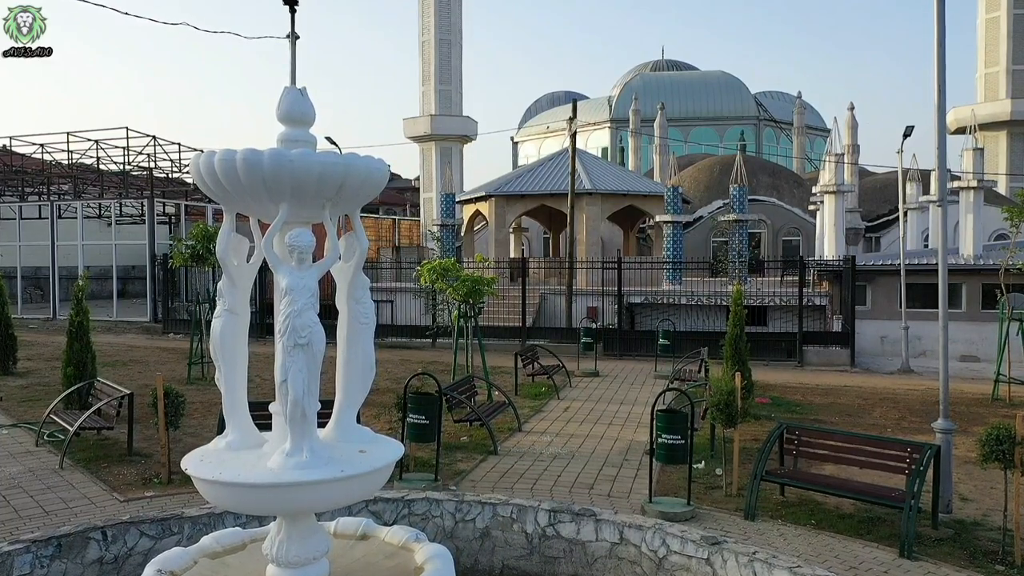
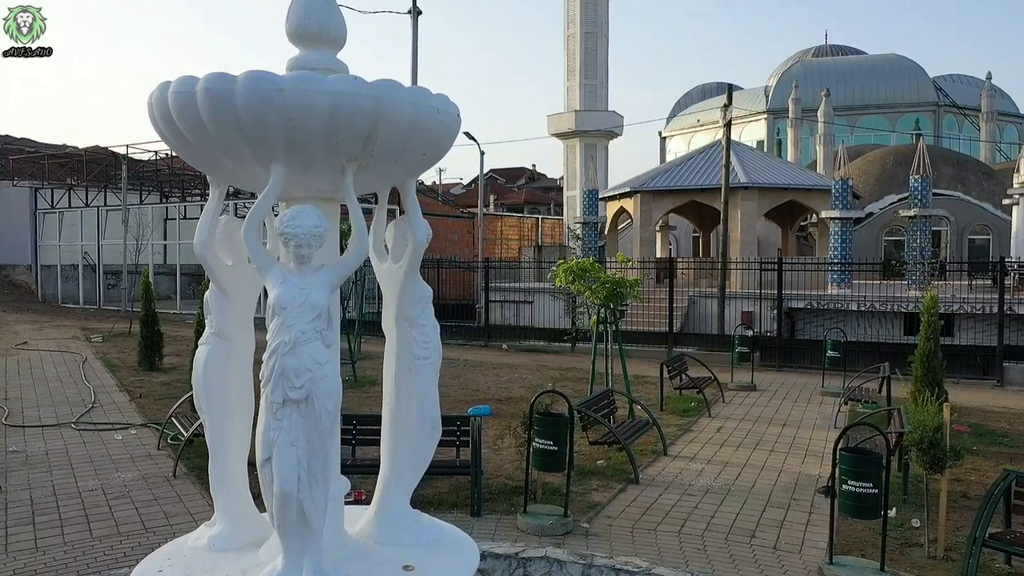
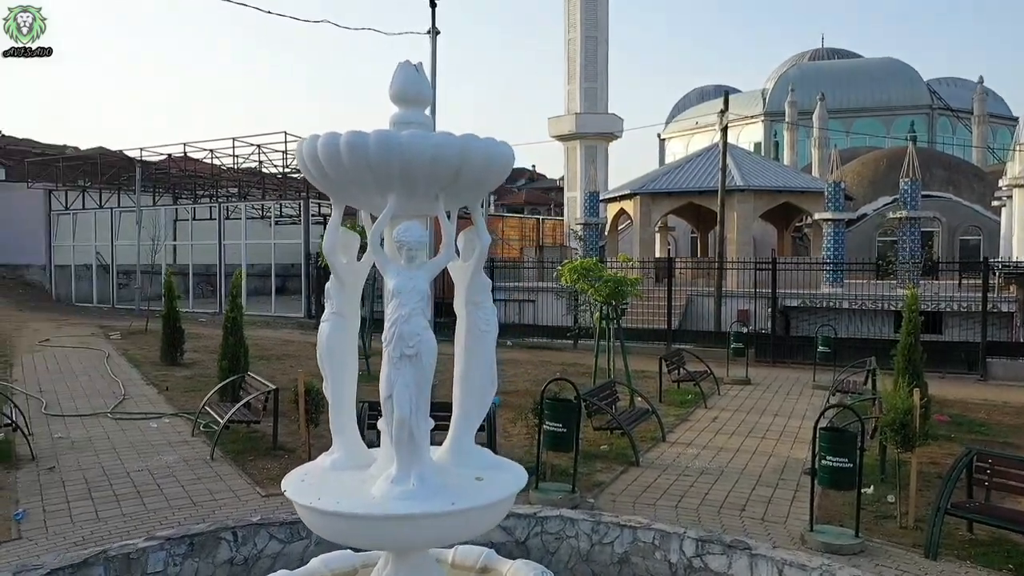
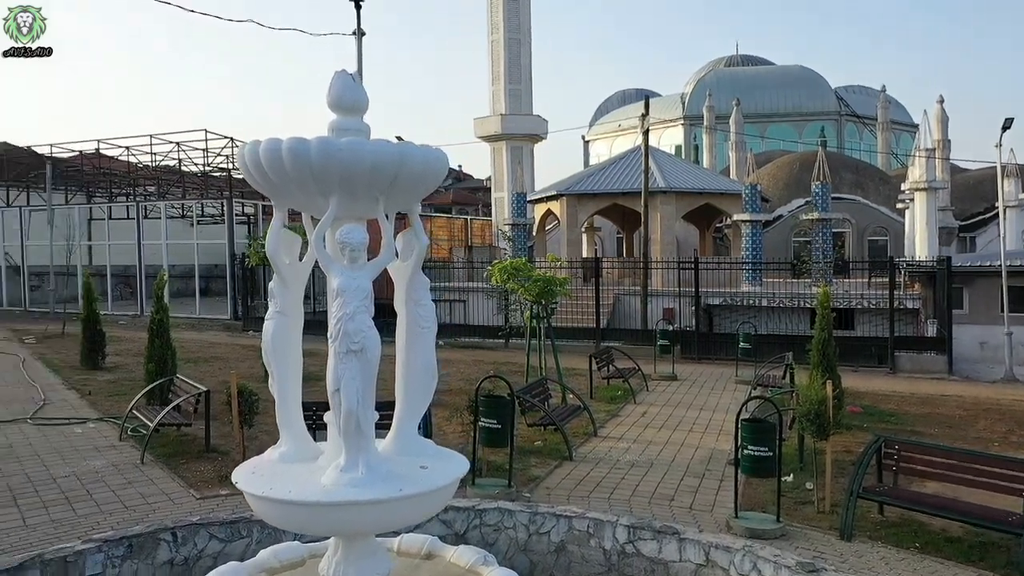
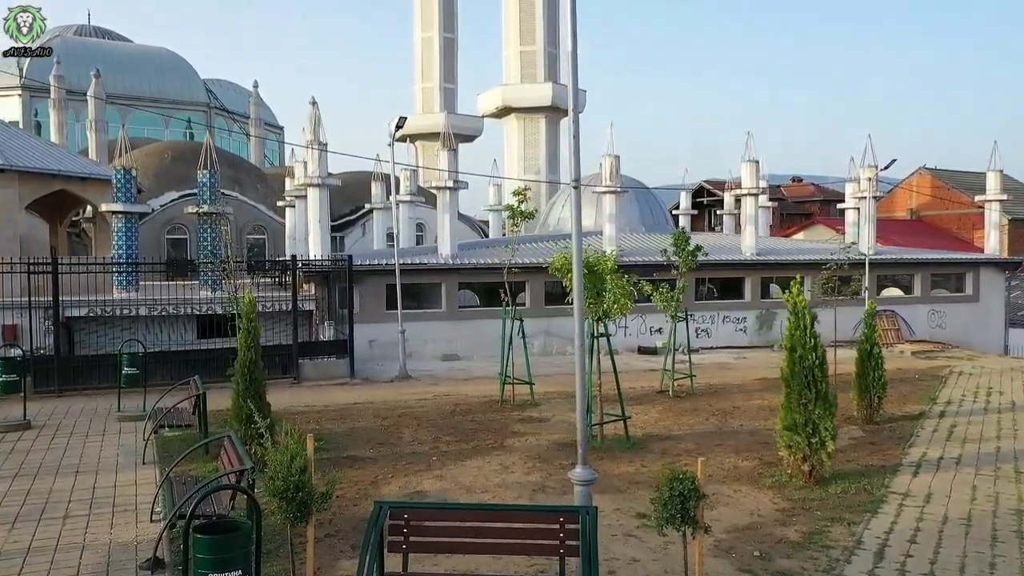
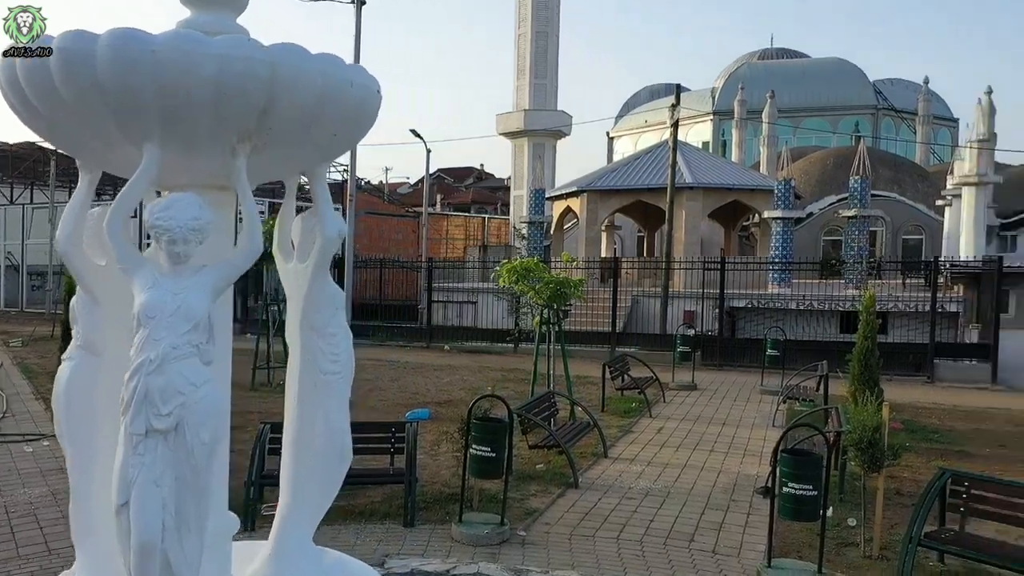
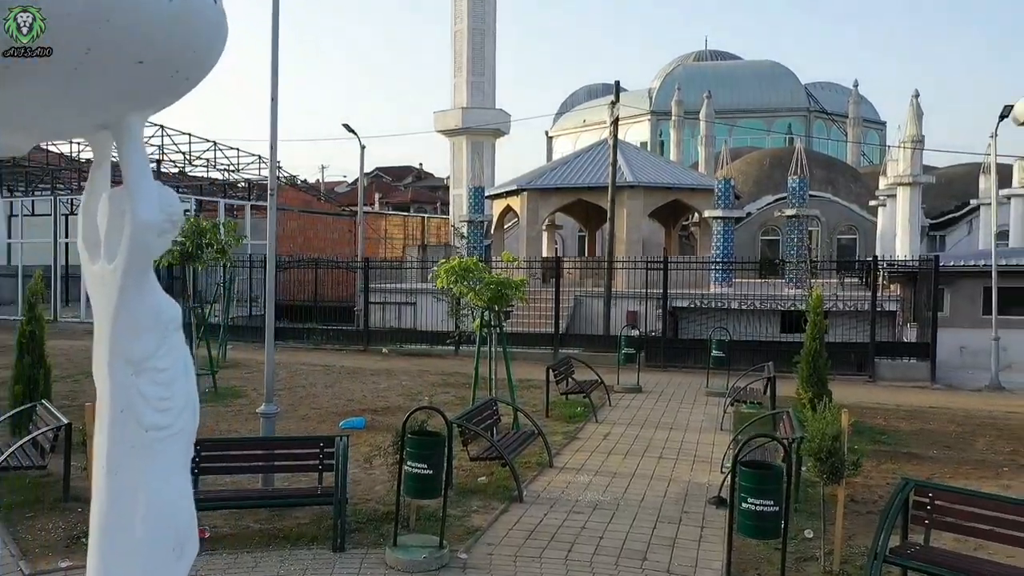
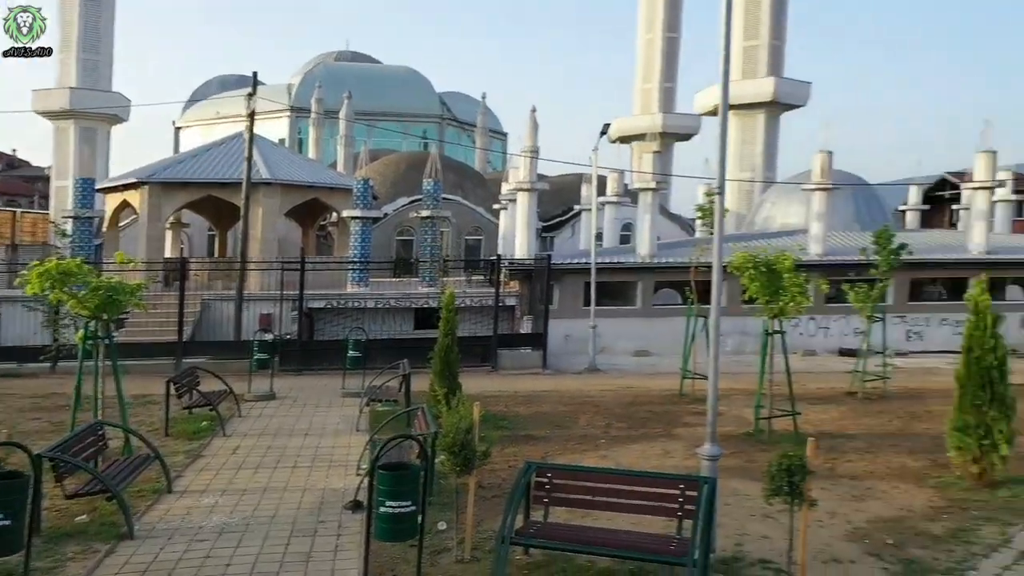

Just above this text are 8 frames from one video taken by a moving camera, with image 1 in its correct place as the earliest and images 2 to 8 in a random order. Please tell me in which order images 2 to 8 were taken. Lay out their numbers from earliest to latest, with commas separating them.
4, 3, 2, 6, 7, 8, 5
